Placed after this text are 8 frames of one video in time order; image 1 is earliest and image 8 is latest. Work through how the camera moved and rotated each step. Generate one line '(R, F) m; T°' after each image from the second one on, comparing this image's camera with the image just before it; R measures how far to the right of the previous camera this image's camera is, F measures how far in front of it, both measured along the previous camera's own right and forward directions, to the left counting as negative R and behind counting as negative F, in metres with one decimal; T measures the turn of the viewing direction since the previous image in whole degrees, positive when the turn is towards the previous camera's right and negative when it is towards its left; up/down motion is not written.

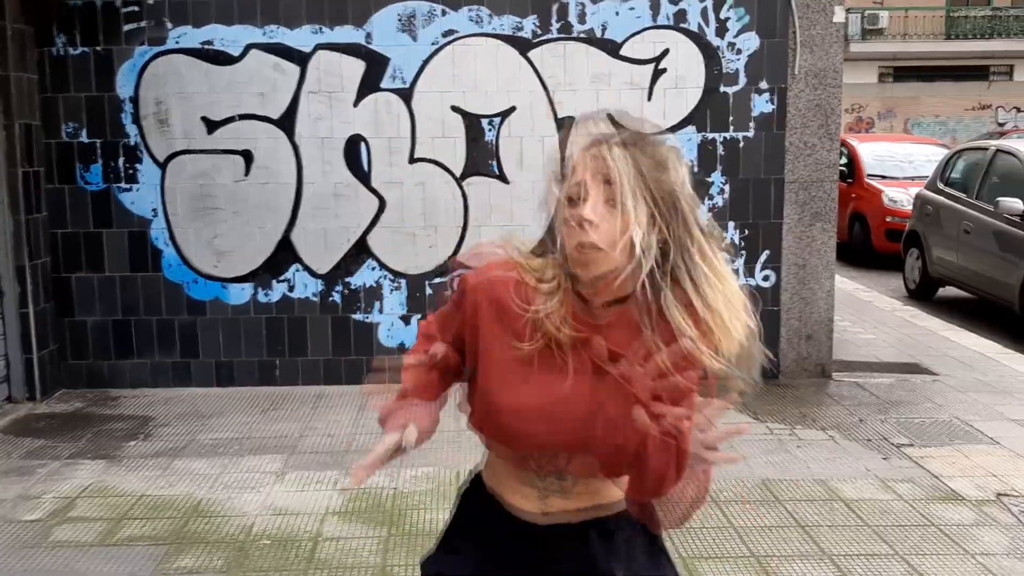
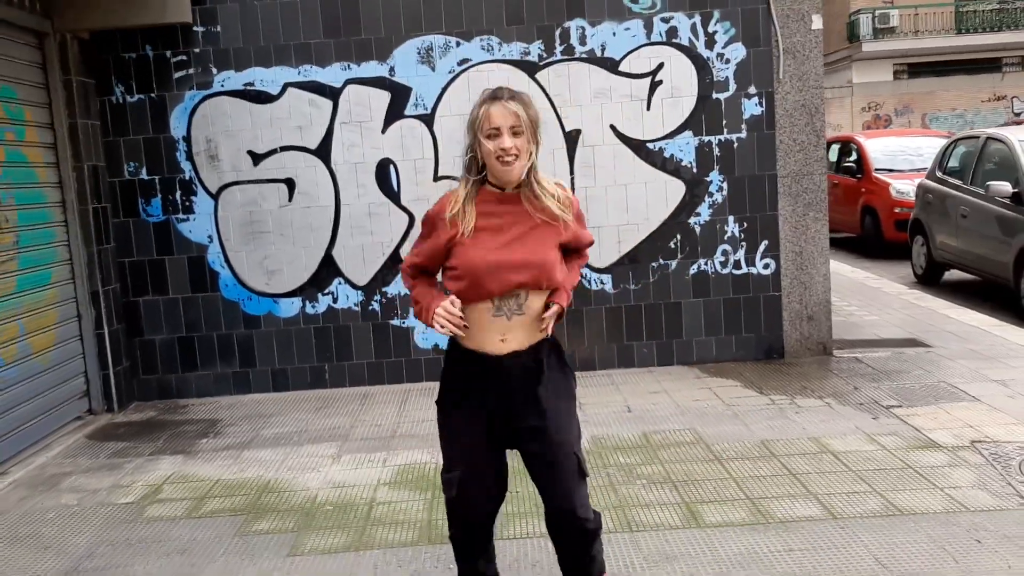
(+0.1, -0.6) m; -2°
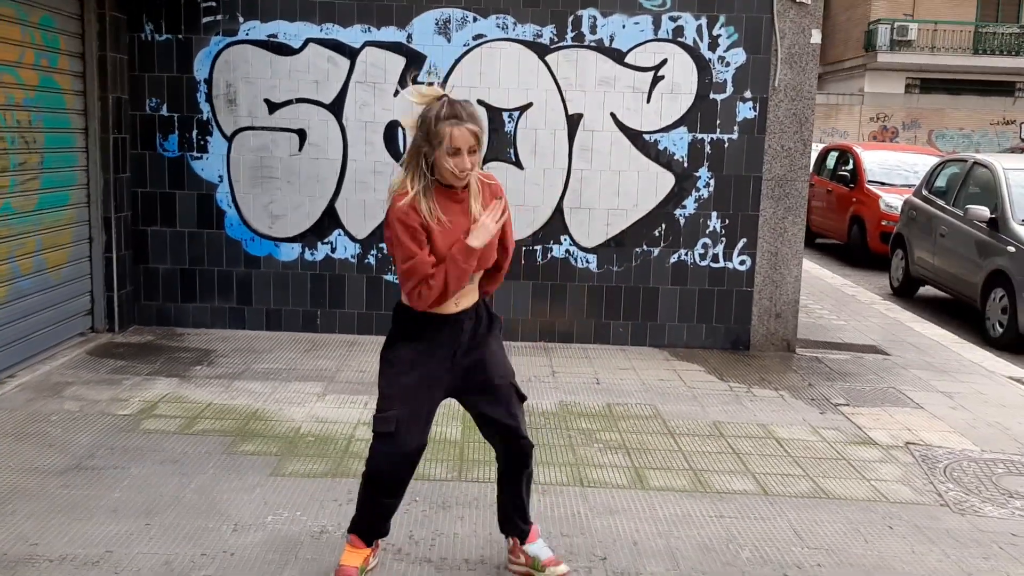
(0.0, -0.4) m; 0°
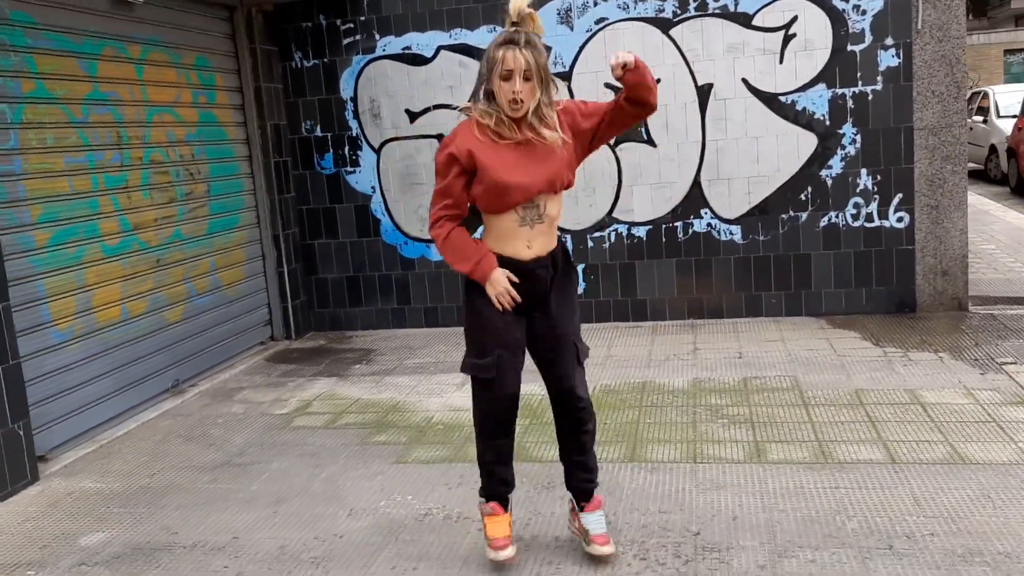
(+0.6, 0.0) m; -13°
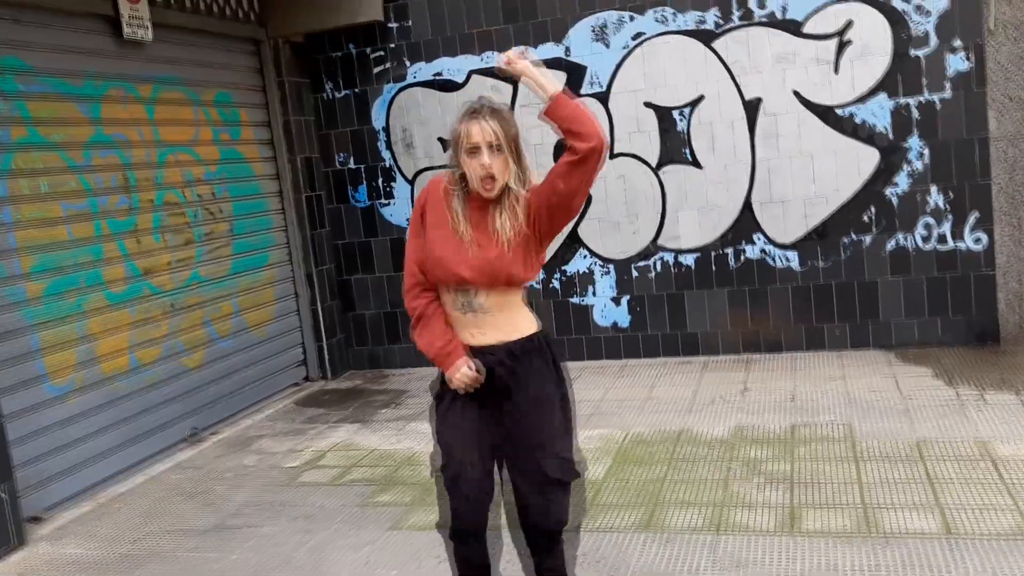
(+0.4, +0.4) m; -6°
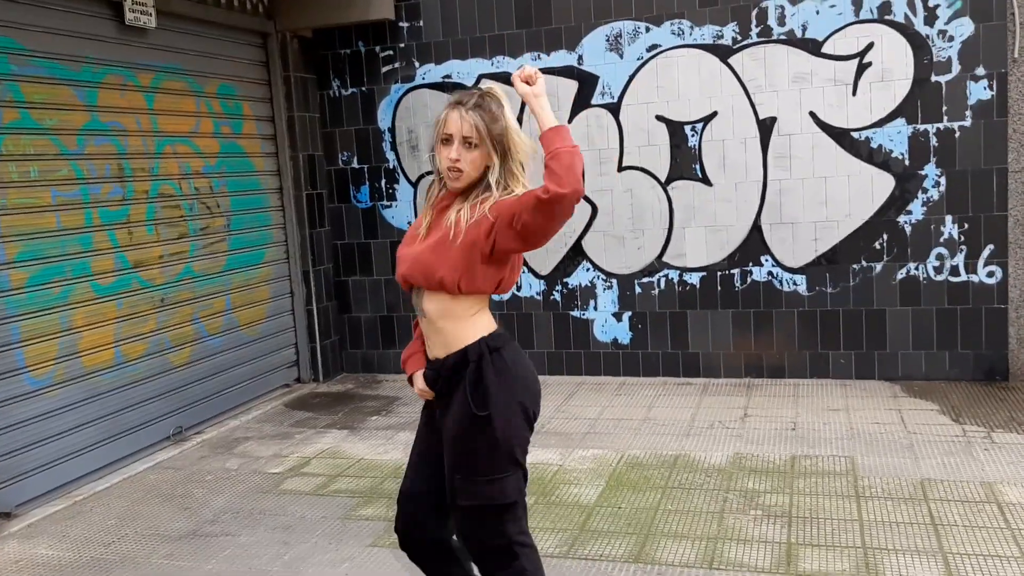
(0.0, +0.1) m; 0°
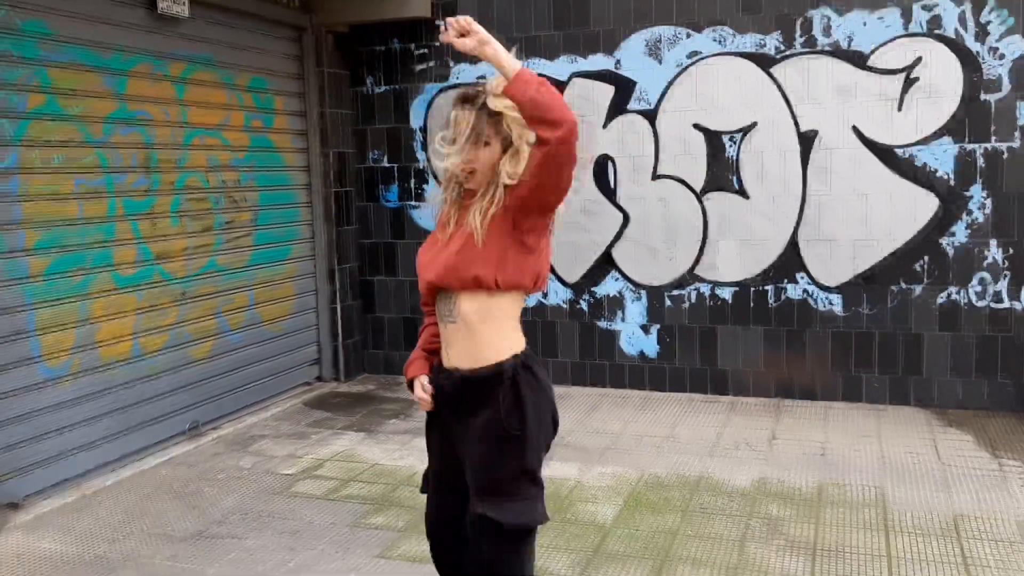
(0.0, +0.1) m; -2°
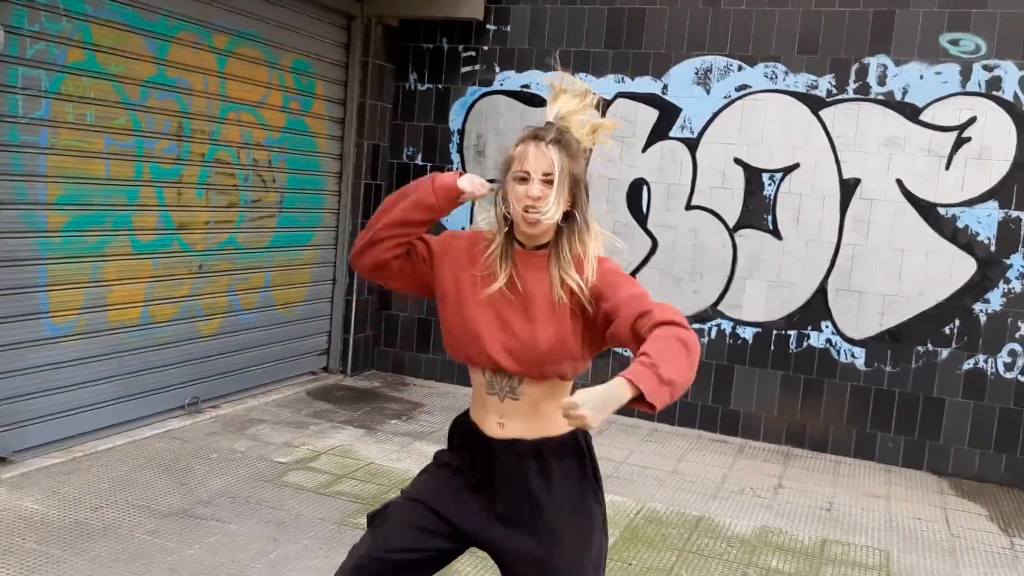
(0.0, +0.1) m; -1°
